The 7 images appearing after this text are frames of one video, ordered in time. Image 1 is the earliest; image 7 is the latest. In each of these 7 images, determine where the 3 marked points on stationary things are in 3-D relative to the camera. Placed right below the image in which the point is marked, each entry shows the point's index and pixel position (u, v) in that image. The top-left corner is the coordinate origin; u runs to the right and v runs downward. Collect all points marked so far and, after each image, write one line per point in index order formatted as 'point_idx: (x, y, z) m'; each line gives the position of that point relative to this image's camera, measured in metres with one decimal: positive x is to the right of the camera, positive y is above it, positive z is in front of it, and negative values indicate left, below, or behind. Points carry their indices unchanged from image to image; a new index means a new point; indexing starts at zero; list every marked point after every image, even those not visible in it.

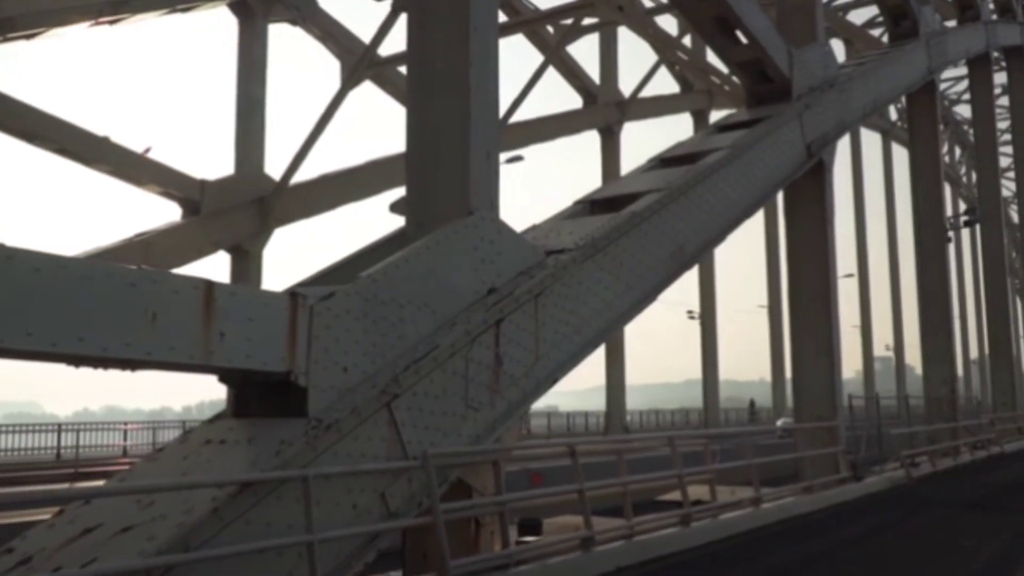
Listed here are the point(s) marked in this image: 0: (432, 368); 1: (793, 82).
0: (-0.4, -0.4, +6.5) m
1: (+3.2, +2.4, +13.9) m
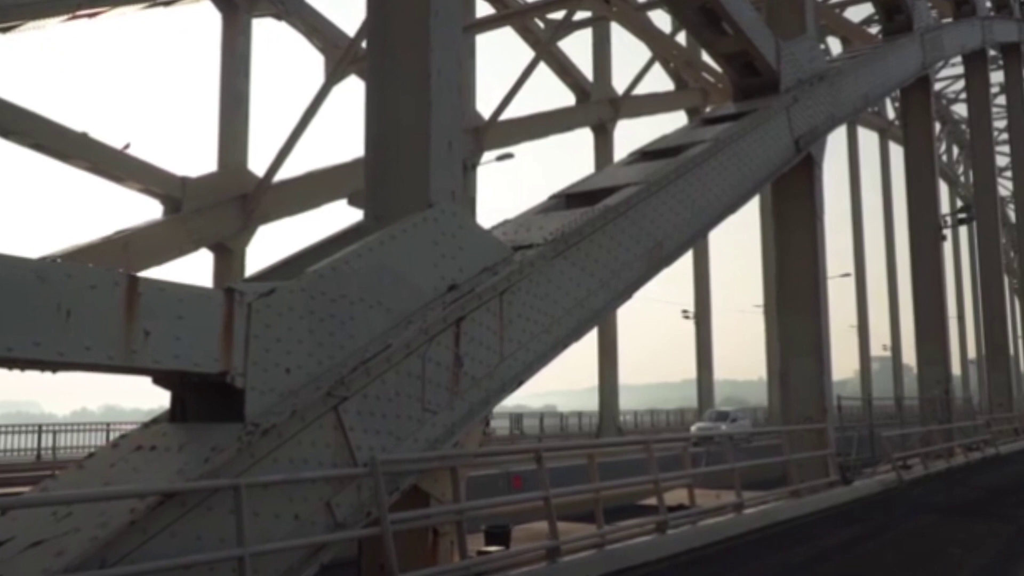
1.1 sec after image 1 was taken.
0: (-0.7, -0.4, +6.1) m
1: (+3.0, +2.4, +13.5) m
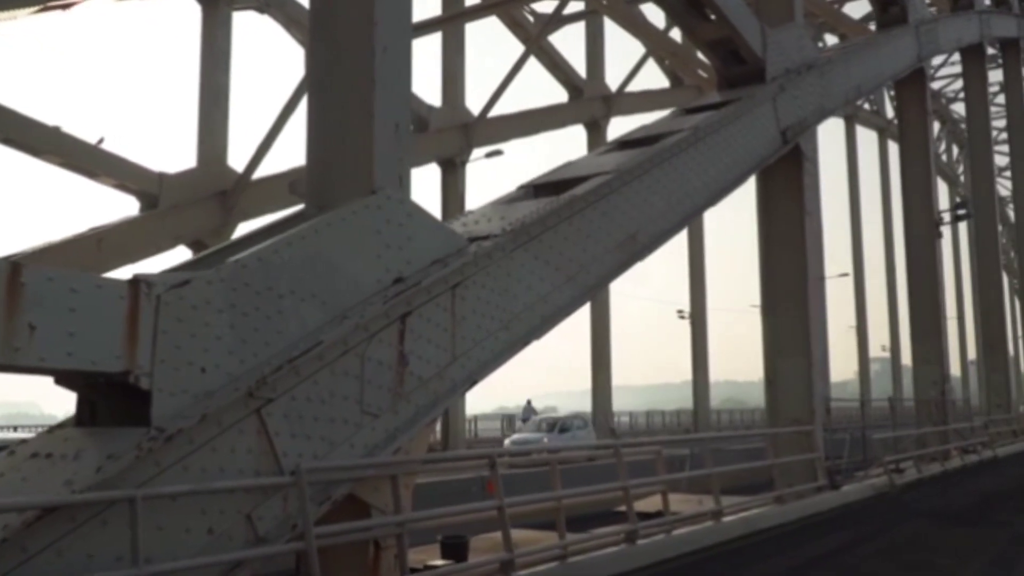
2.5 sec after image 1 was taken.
0: (-0.9, -0.4, +5.6) m
1: (+2.8, +2.4, +13.0) m
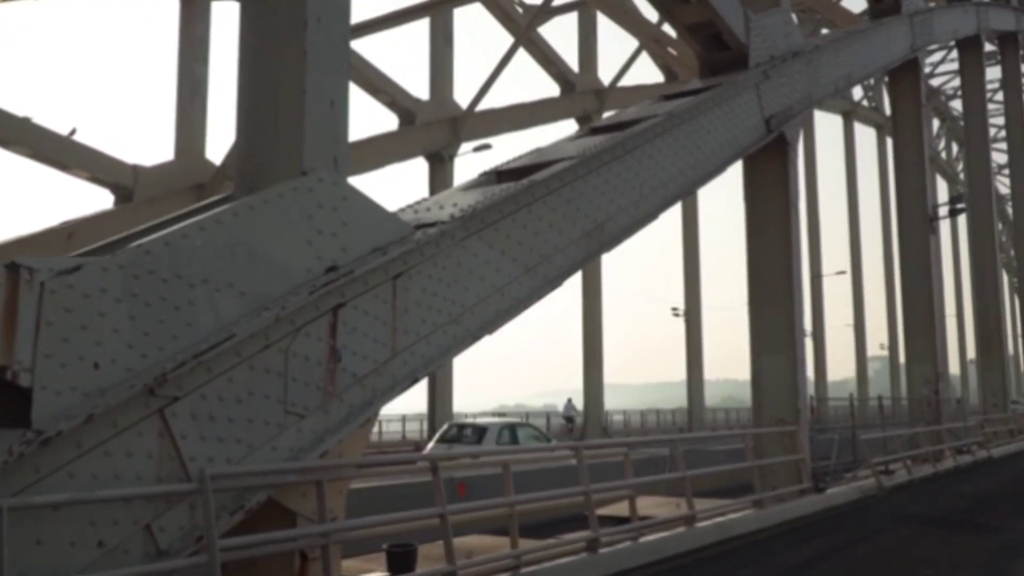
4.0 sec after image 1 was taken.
0: (-1.2, -0.3, +5.1) m
1: (+2.5, +2.5, +12.5) m
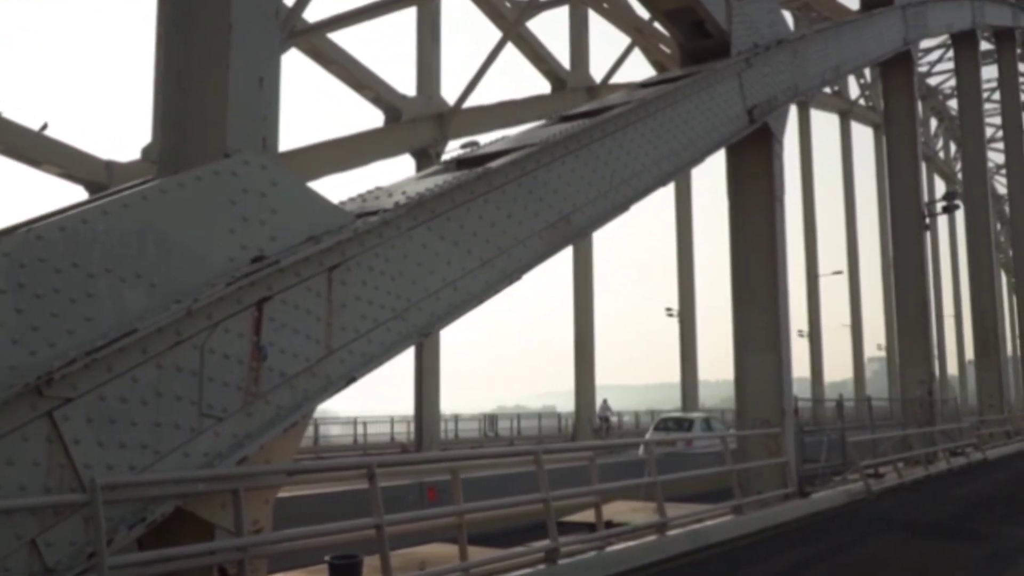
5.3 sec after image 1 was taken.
0: (-1.5, -0.3, +4.7) m
1: (+2.2, +2.5, +12.0) m
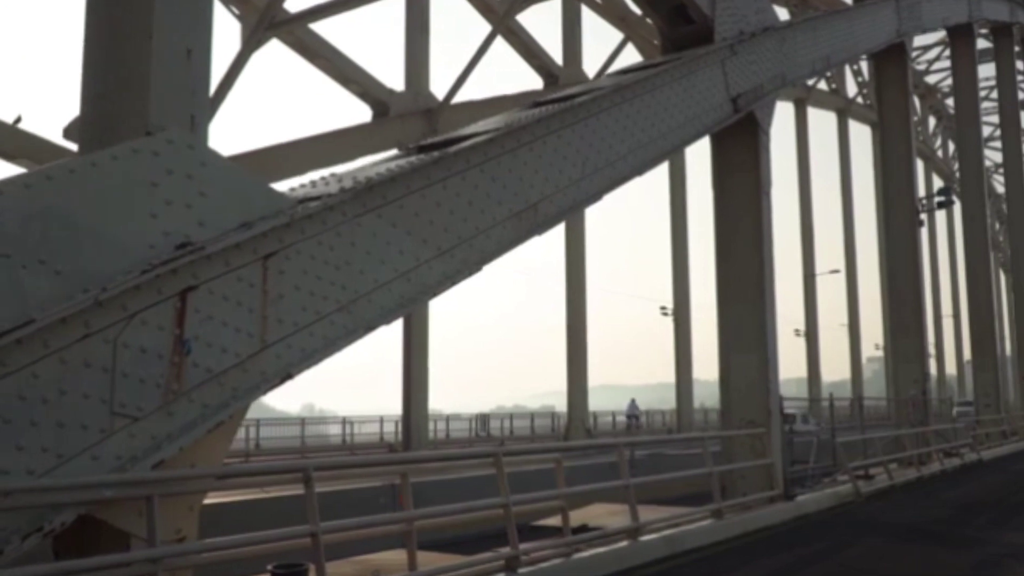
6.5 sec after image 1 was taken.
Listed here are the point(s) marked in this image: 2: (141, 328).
0: (-1.7, -0.2, +4.3) m
1: (+2.0, +2.6, +11.6) m
2: (-1.5, -0.2, +4.7) m
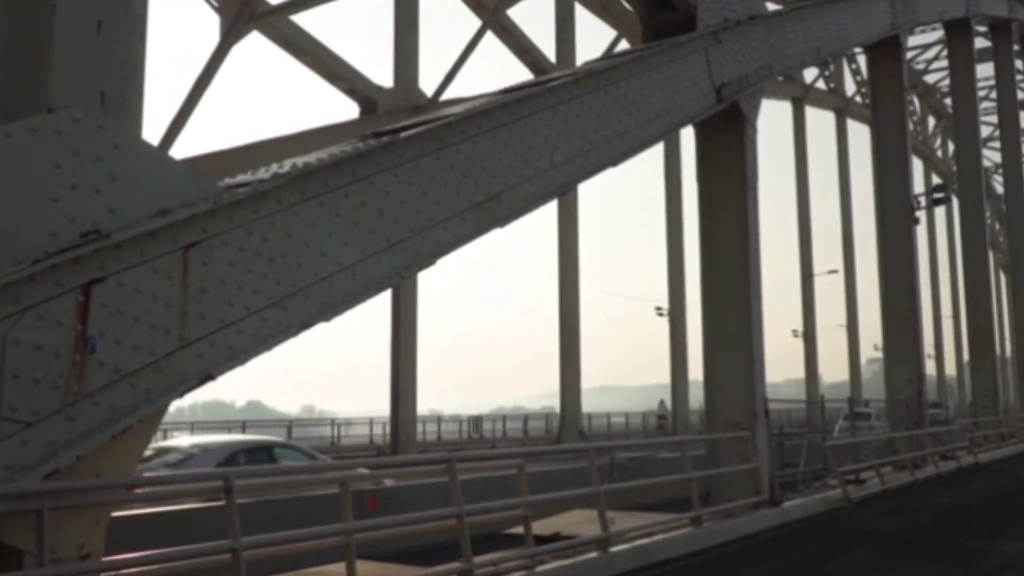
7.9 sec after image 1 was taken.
0: (-1.9, -0.2, +3.8) m
1: (+1.7, +2.6, +11.2) m
2: (-1.7, -0.1, +4.3) m
